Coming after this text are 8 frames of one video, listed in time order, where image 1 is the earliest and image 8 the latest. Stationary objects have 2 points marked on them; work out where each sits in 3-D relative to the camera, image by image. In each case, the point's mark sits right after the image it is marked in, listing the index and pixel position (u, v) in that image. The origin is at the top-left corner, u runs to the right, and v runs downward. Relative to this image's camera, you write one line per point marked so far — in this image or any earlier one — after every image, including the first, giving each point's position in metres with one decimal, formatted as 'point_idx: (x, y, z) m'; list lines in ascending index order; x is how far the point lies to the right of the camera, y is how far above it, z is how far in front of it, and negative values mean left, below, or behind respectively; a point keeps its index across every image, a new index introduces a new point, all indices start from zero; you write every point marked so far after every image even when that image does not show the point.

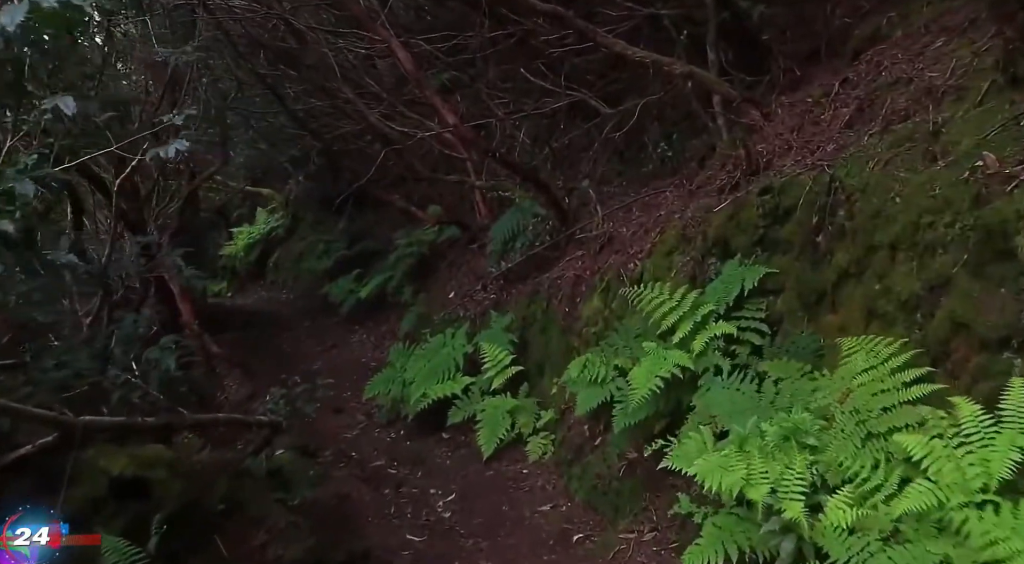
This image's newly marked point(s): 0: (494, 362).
0: (-0.2, -0.7, +7.2) m
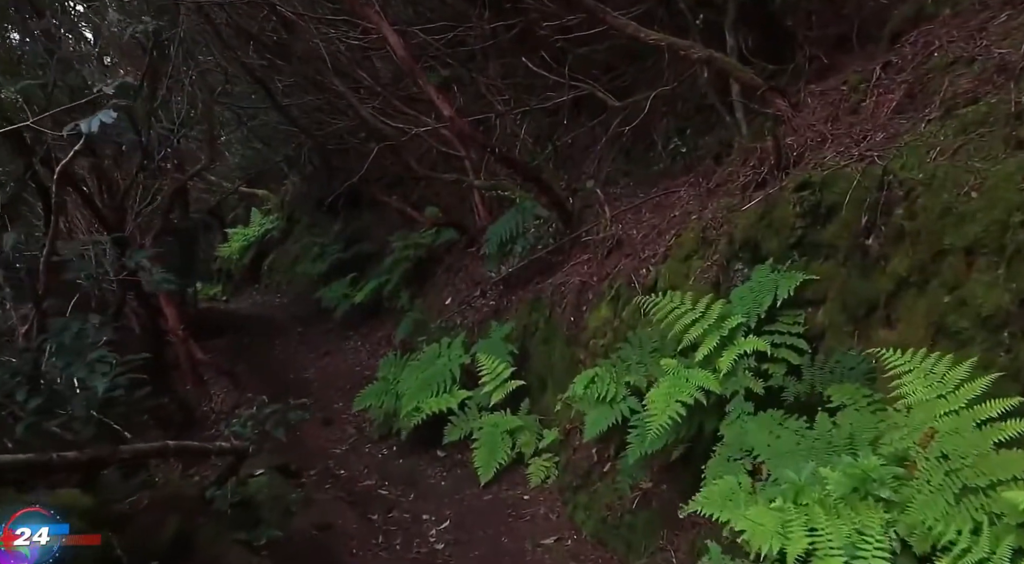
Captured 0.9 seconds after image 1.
0: (-0.2, -0.7, +6.7) m
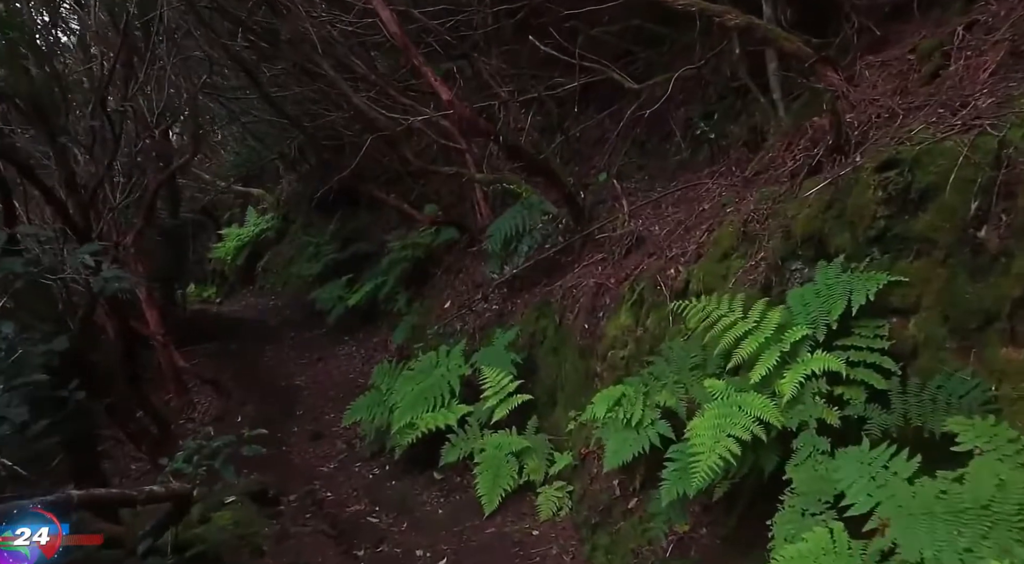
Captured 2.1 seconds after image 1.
0: (-0.1, -0.7, +6.0) m
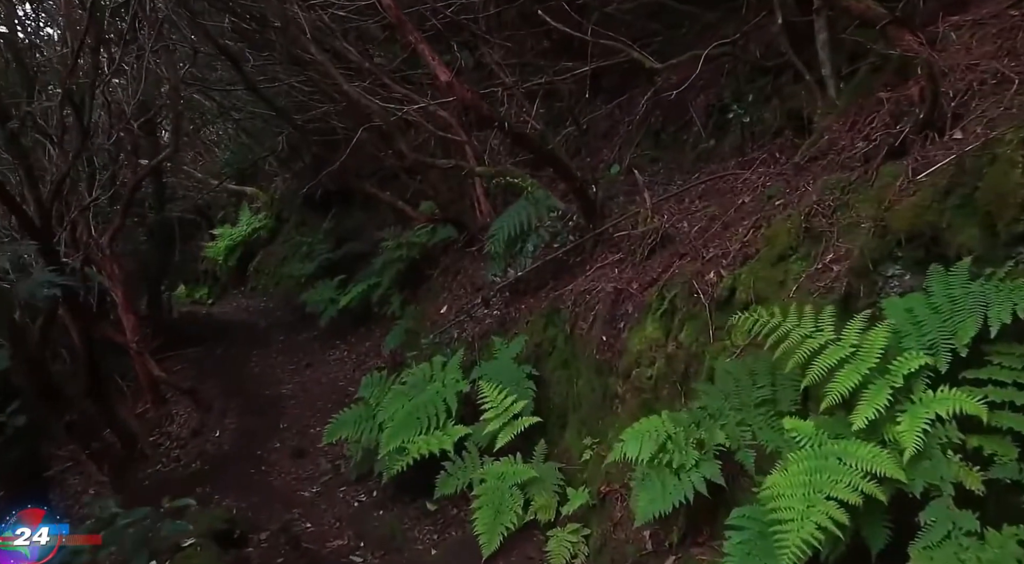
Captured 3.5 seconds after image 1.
0: (-0.1, -0.8, +5.2) m
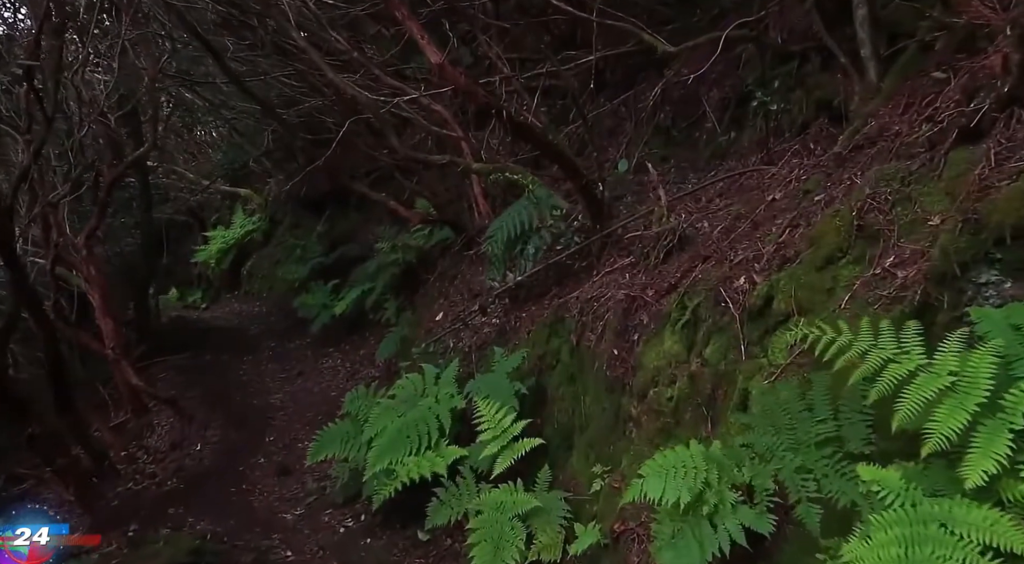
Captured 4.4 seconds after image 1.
0: (-0.1, -0.8, +4.7) m
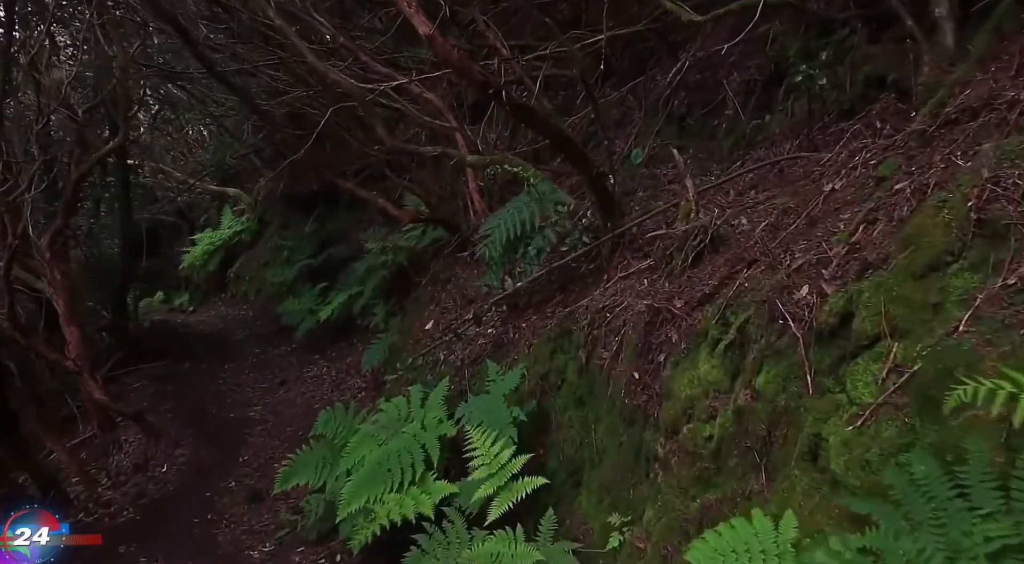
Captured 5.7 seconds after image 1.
0: (-0.1, -0.8, +4.0) m
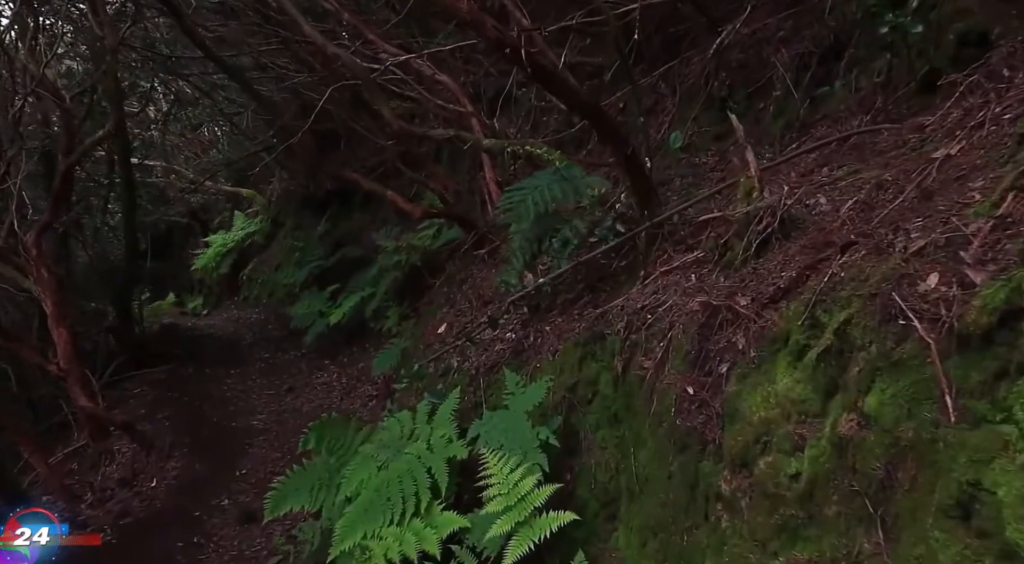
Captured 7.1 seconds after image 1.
0: (0.0, -0.8, +3.3) m
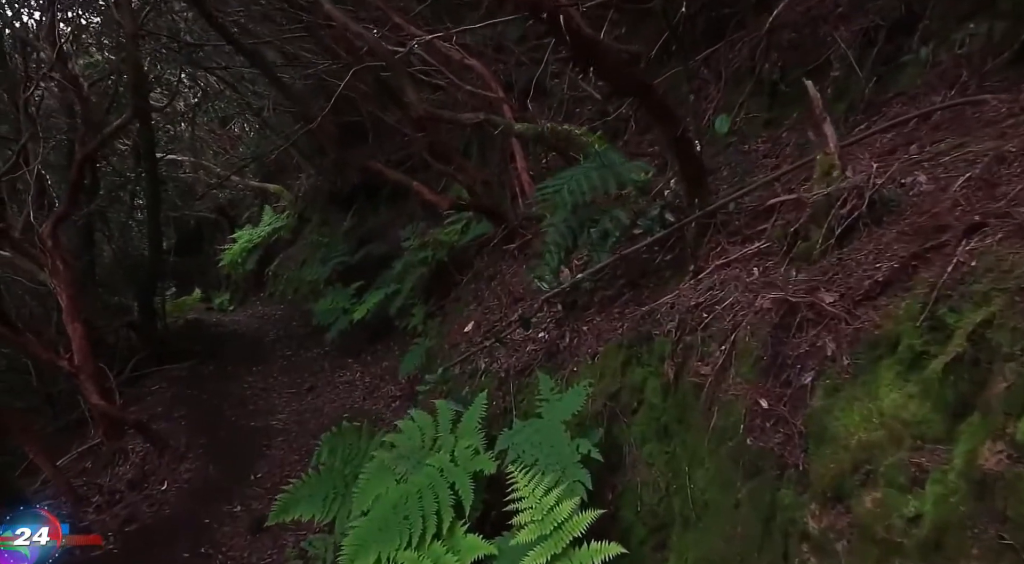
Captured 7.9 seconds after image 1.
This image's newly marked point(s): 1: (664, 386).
0: (+0.1, -0.8, +2.8) m
1: (+0.5, -0.4, +3.1) m
